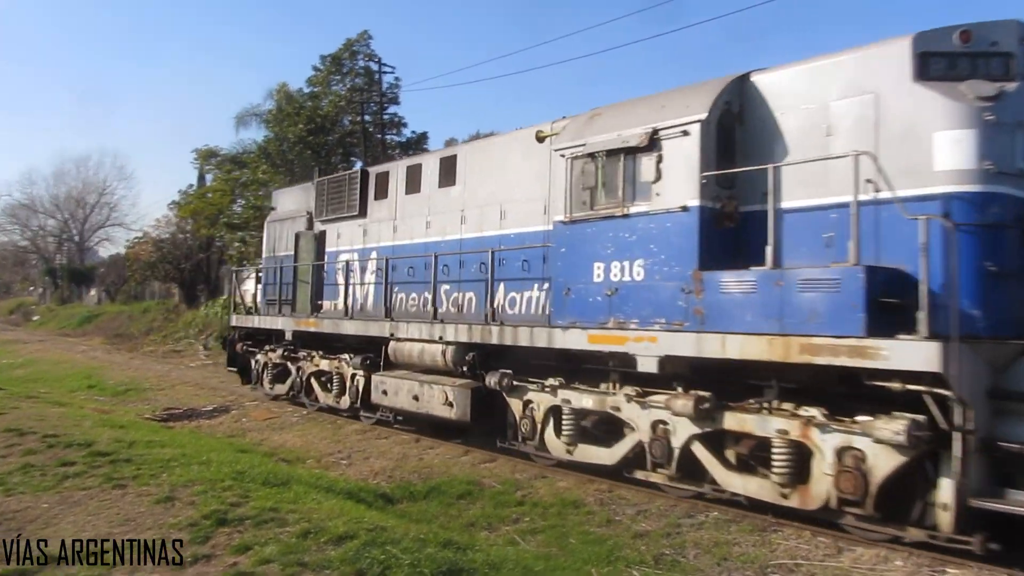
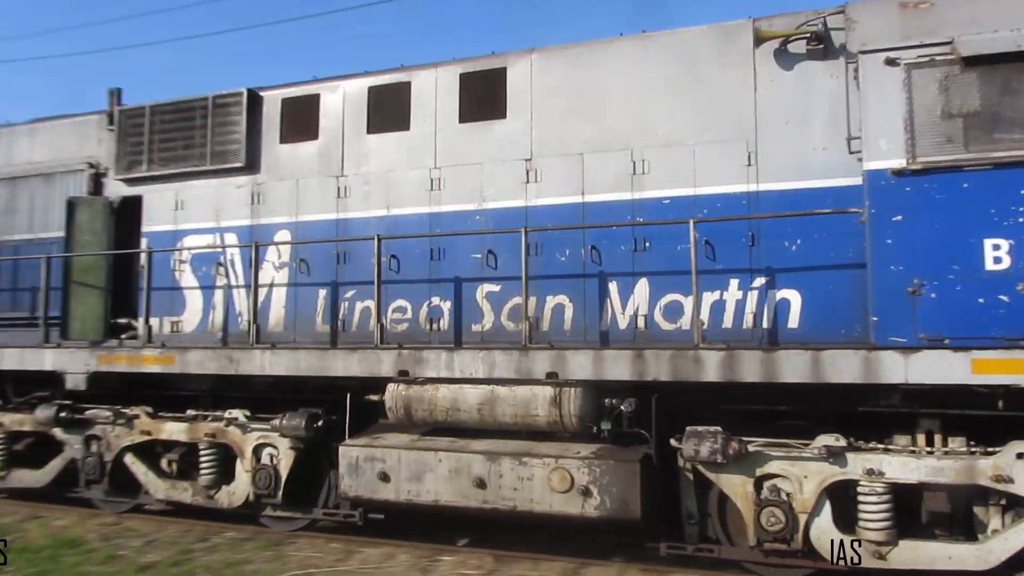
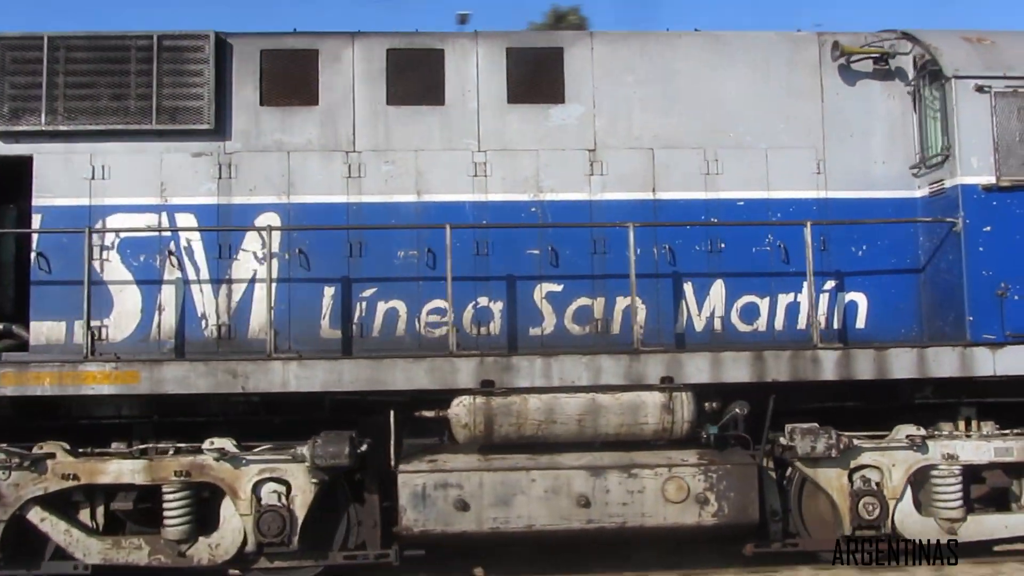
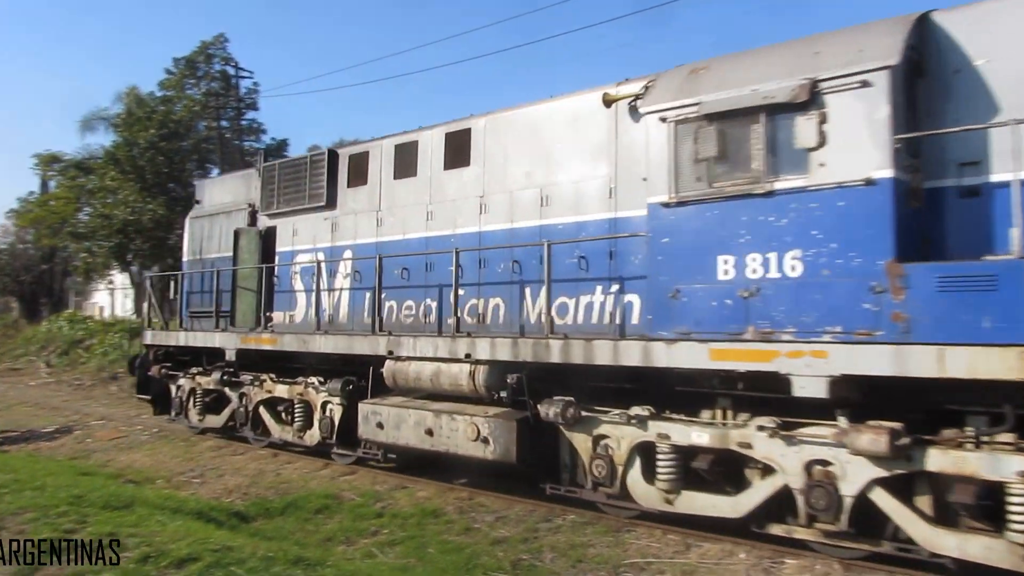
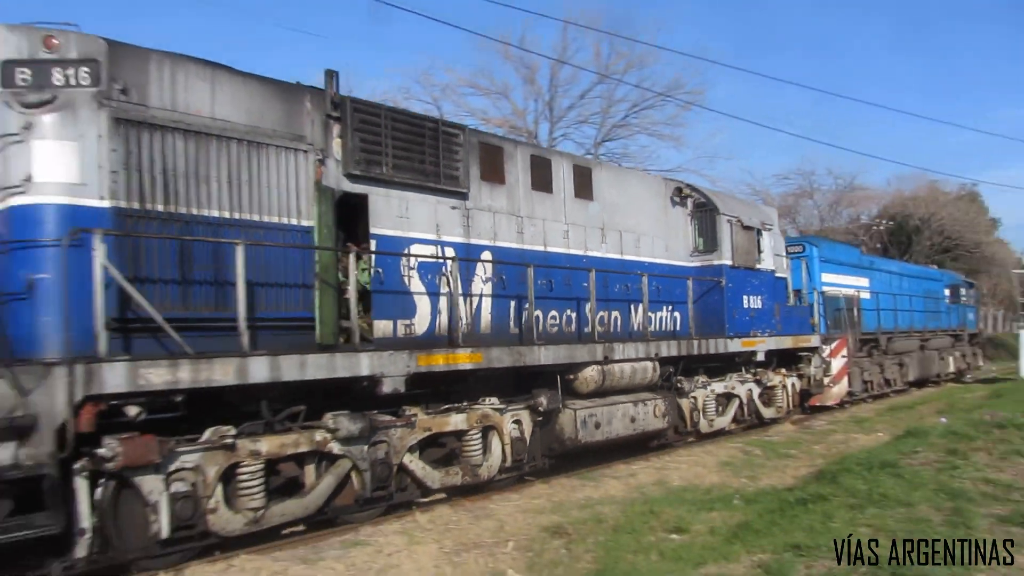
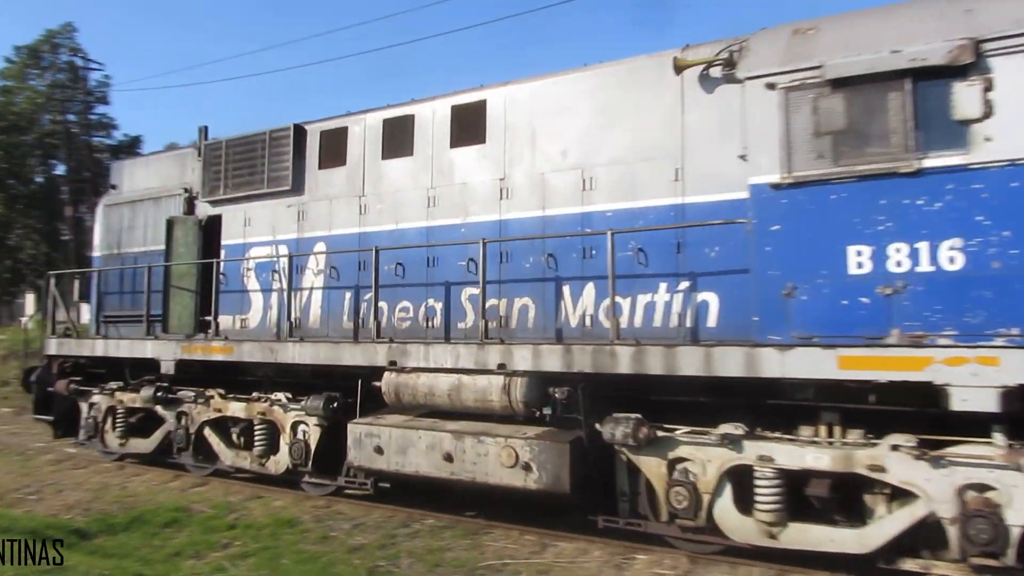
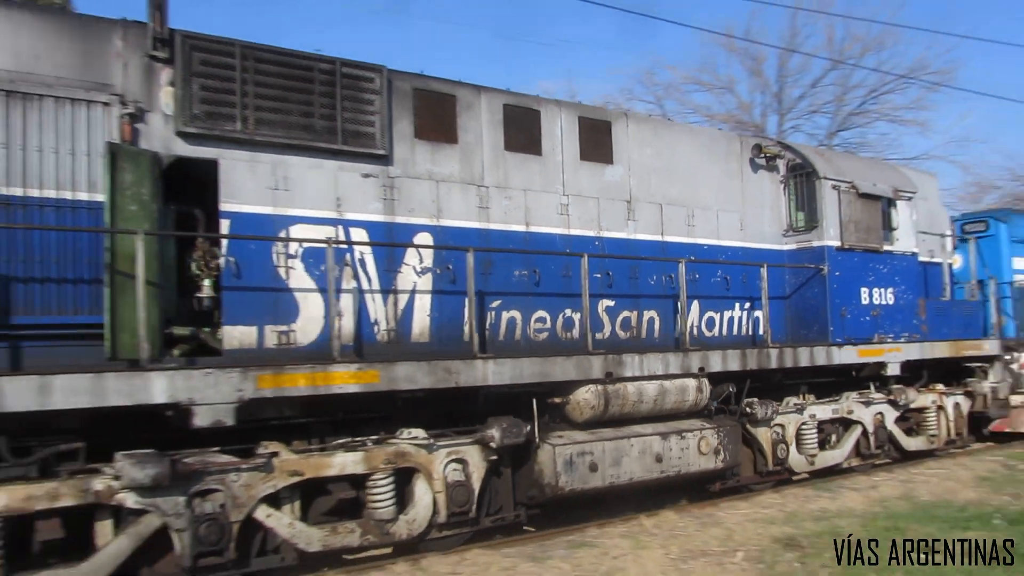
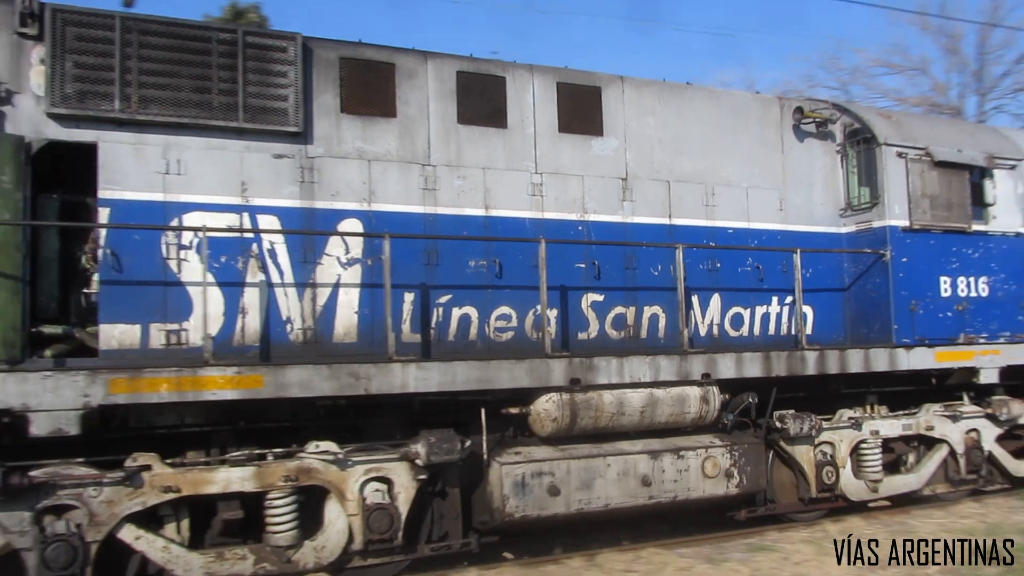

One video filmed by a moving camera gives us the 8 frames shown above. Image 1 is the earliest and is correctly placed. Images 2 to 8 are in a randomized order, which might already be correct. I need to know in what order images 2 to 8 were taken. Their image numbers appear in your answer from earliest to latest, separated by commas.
4, 6, 2, 3, 8, 7, 5
